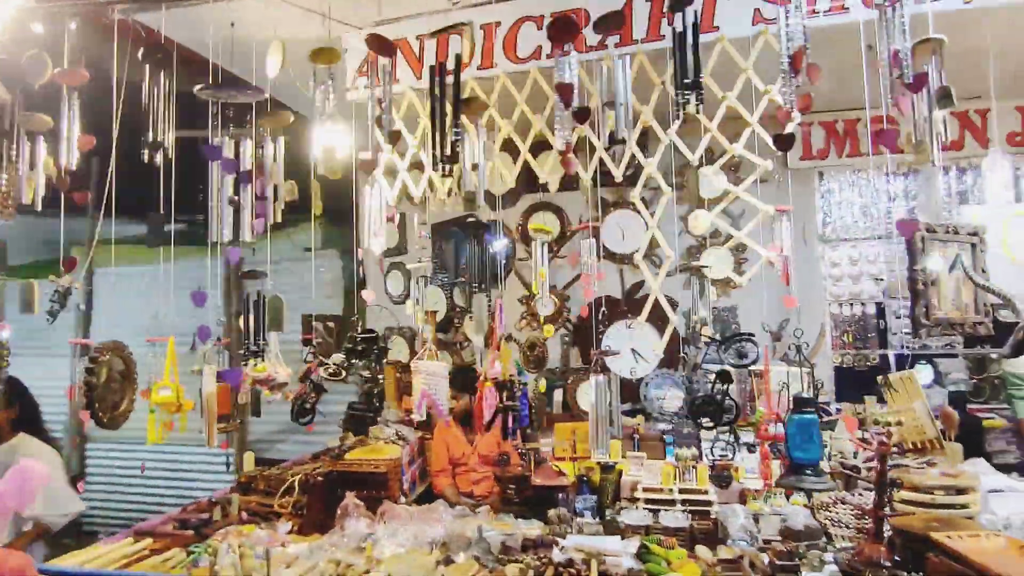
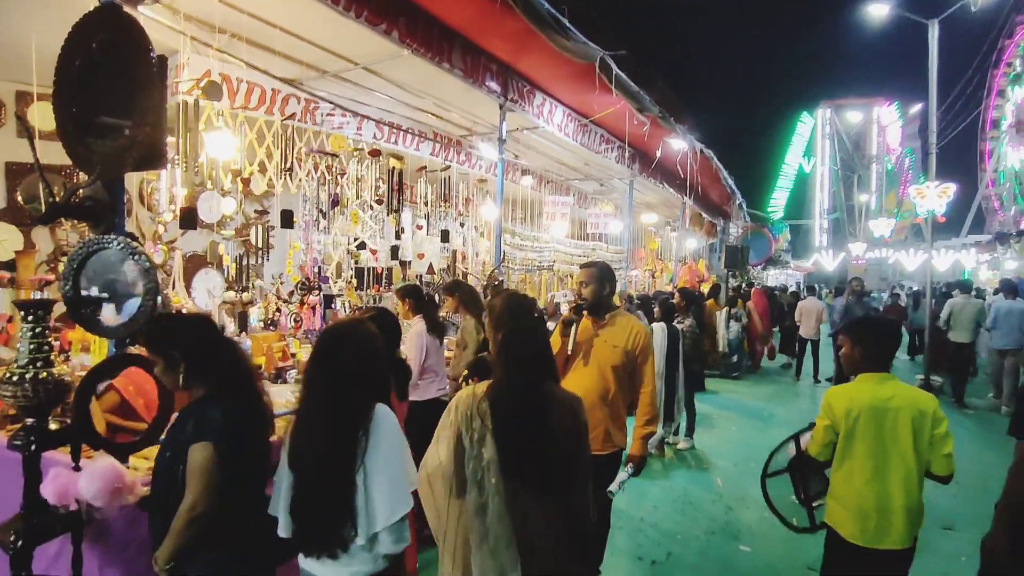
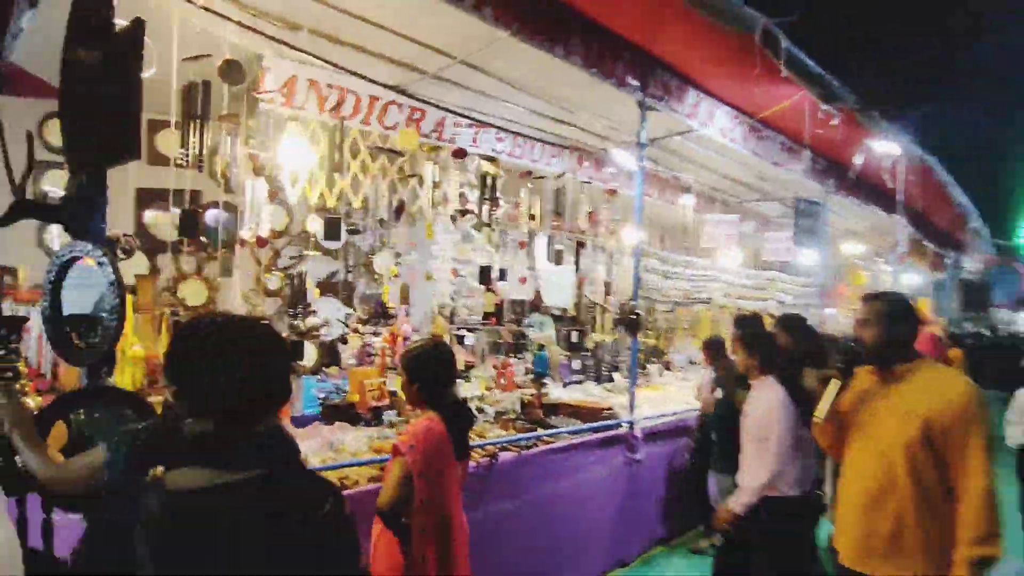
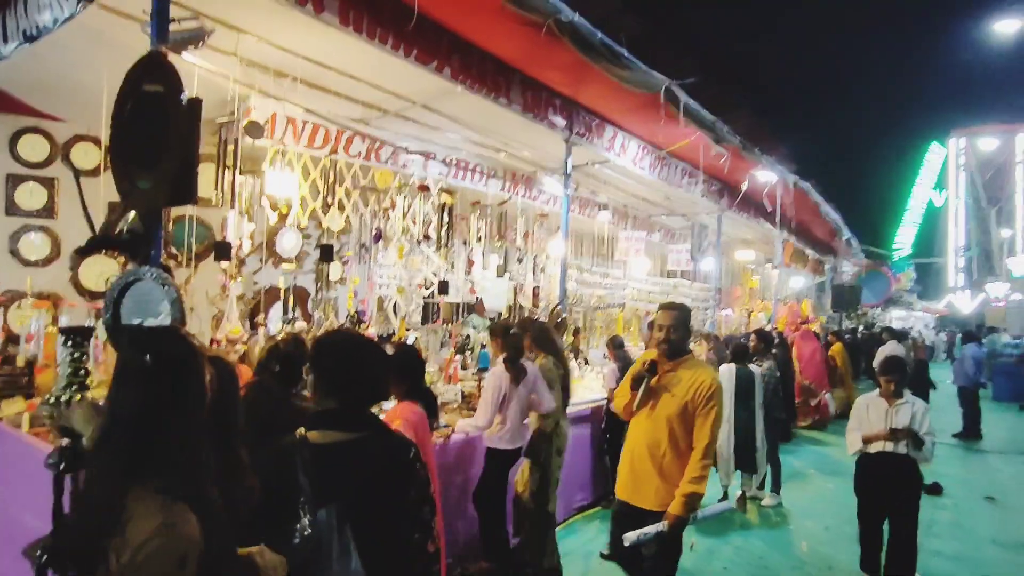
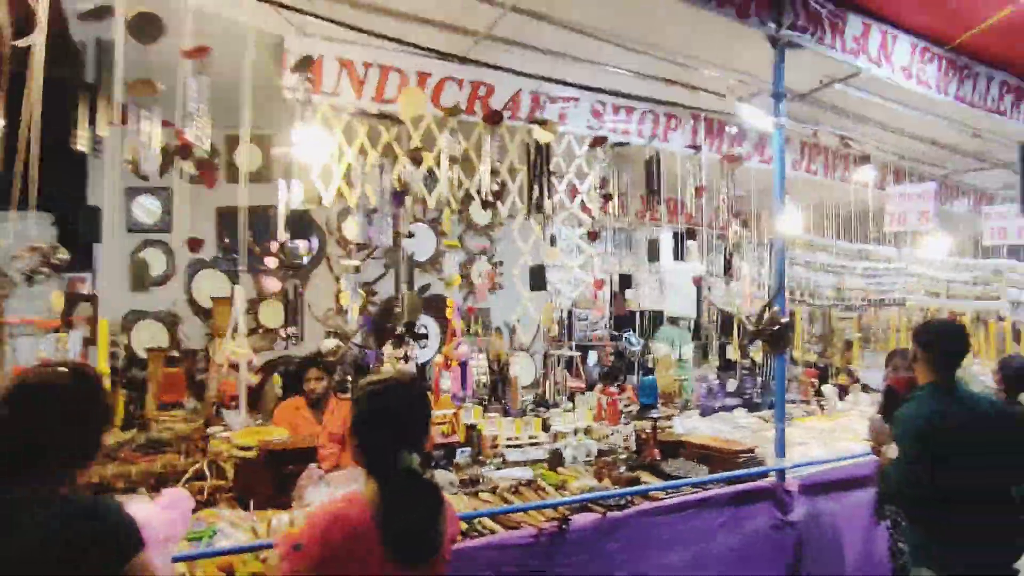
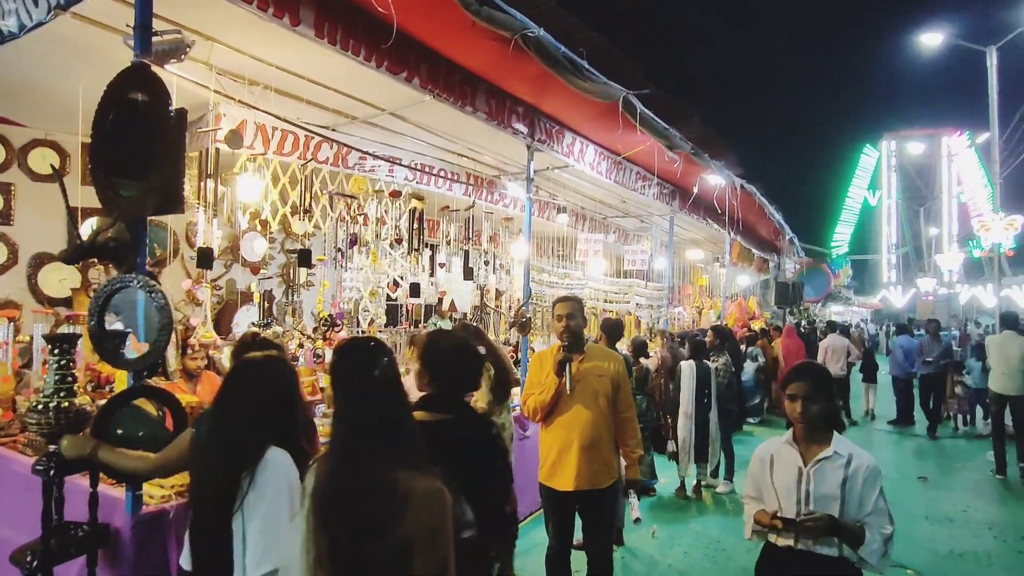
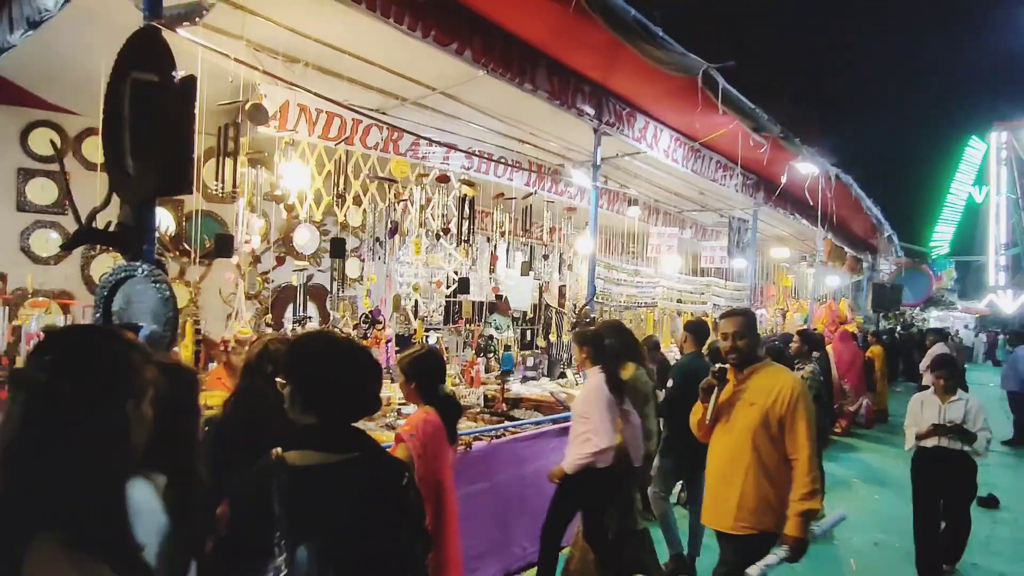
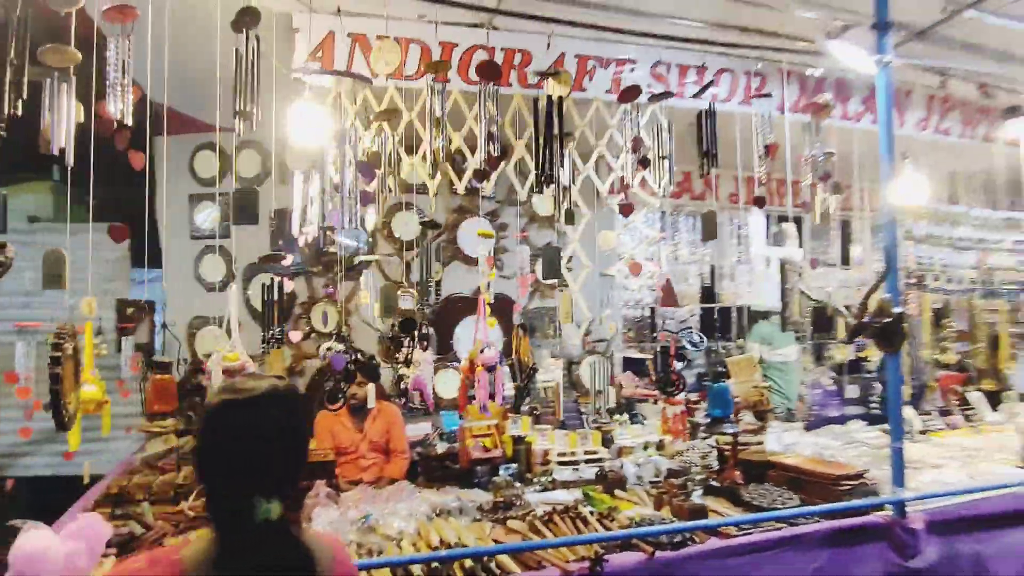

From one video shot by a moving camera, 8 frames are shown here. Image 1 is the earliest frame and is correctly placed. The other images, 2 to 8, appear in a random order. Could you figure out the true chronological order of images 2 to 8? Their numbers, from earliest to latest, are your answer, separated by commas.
8, 5, 3, 7, 4, 6, 2
